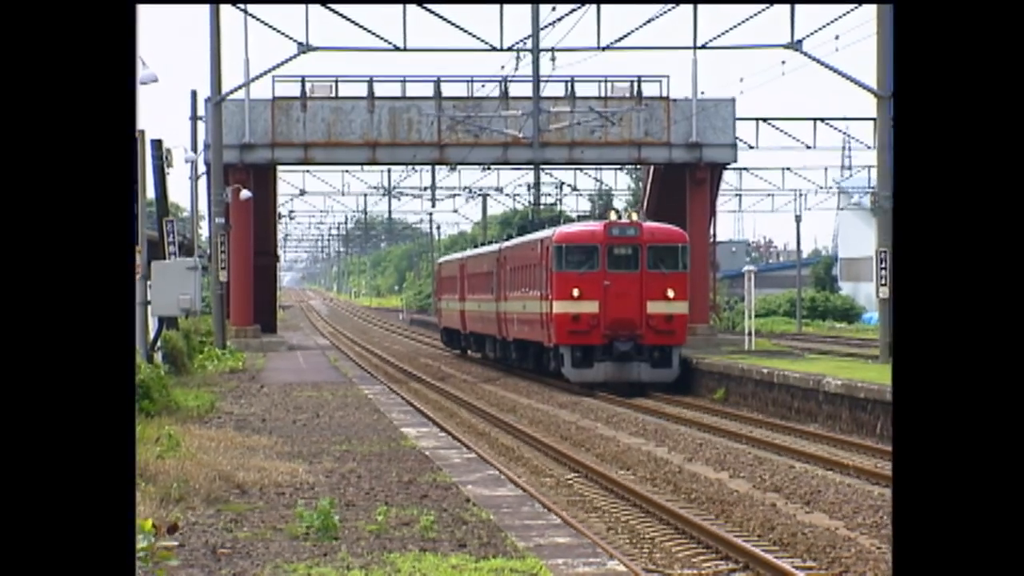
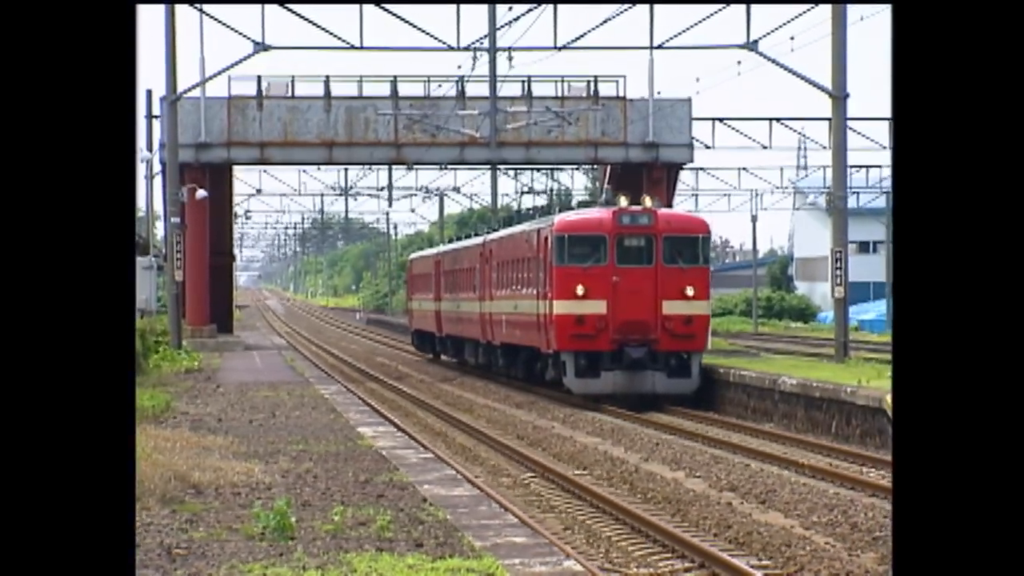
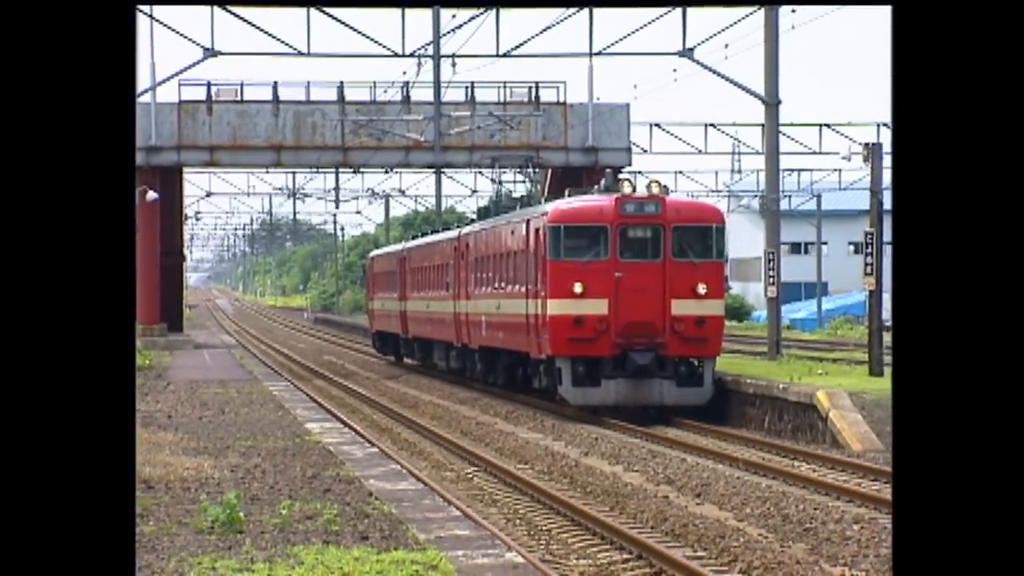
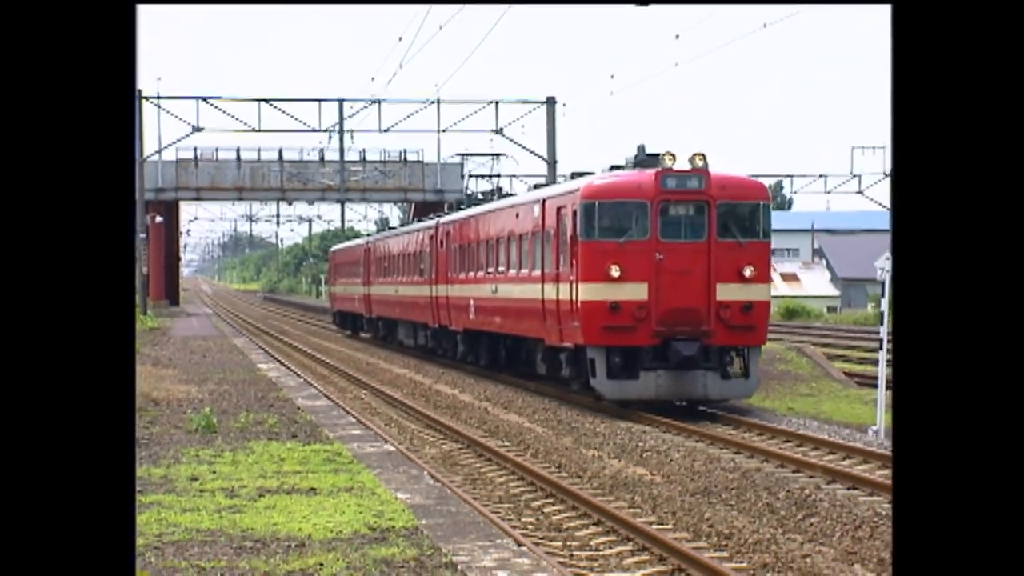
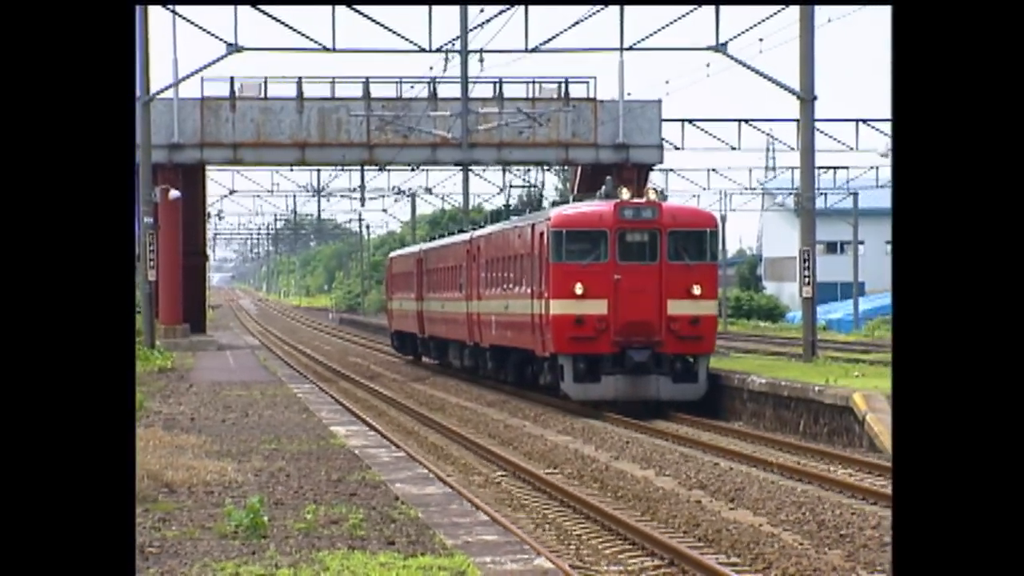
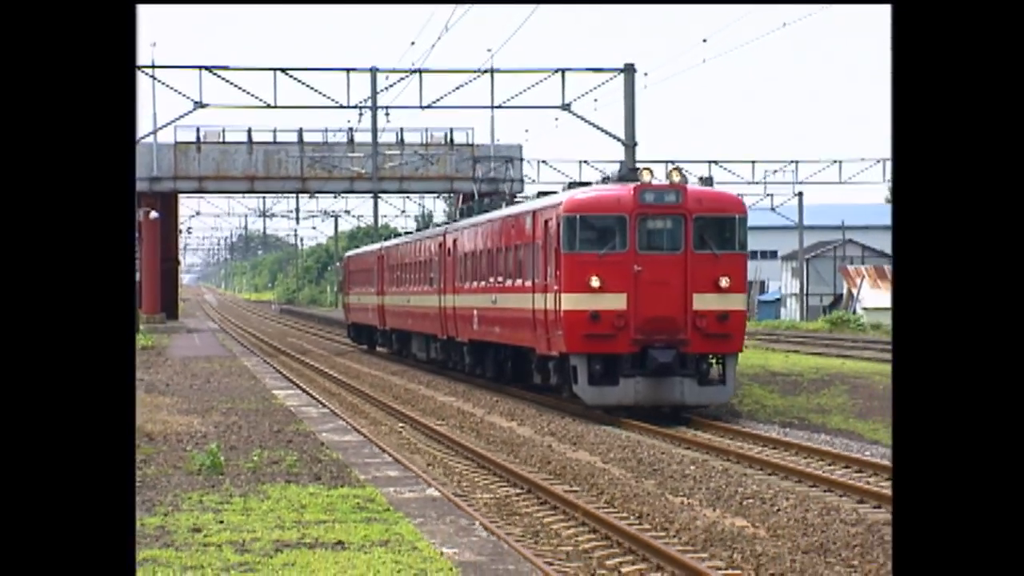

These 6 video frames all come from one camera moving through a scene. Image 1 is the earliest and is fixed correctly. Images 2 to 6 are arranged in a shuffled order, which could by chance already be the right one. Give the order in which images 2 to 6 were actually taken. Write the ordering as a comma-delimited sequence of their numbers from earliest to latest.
2, 5, 3, 6, 4
